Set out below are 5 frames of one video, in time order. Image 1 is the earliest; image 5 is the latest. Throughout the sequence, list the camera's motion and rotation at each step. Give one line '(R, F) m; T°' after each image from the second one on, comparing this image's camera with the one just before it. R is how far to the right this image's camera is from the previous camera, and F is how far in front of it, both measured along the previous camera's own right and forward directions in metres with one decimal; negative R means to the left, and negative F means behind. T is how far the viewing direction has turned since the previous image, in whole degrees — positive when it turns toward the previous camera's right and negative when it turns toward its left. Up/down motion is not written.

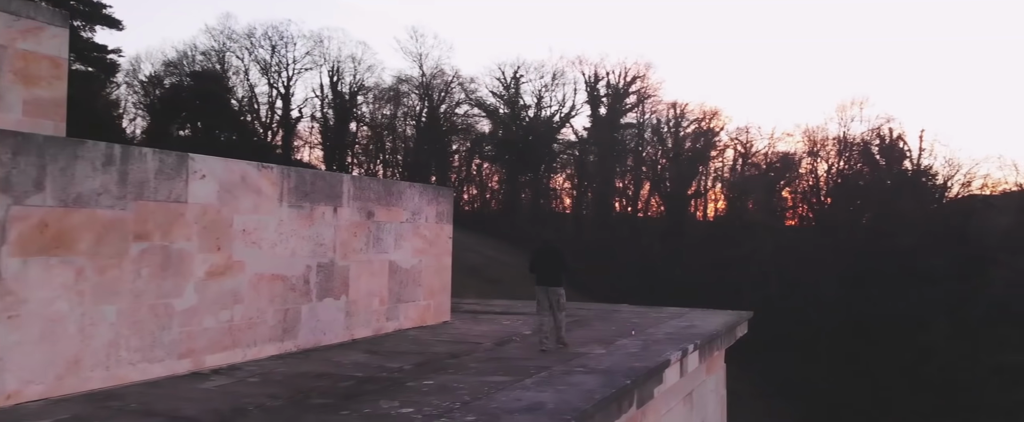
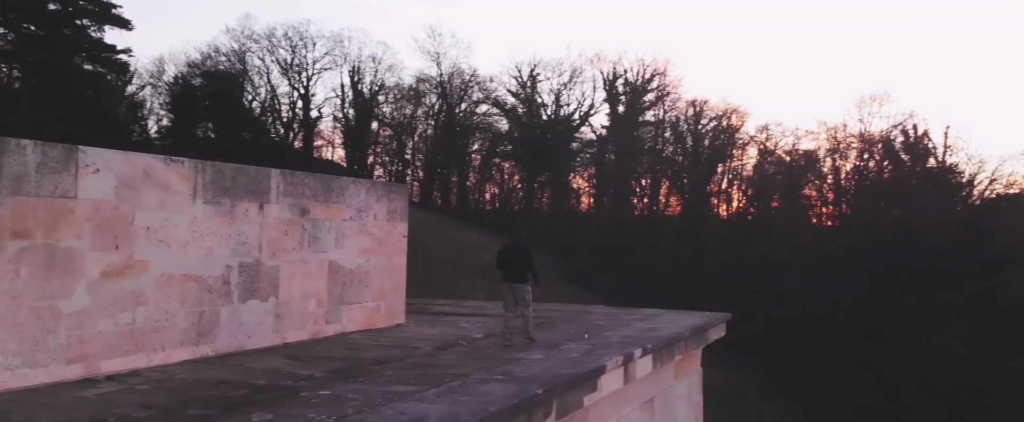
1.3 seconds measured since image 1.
(+1.0, +0.6) m; -2°
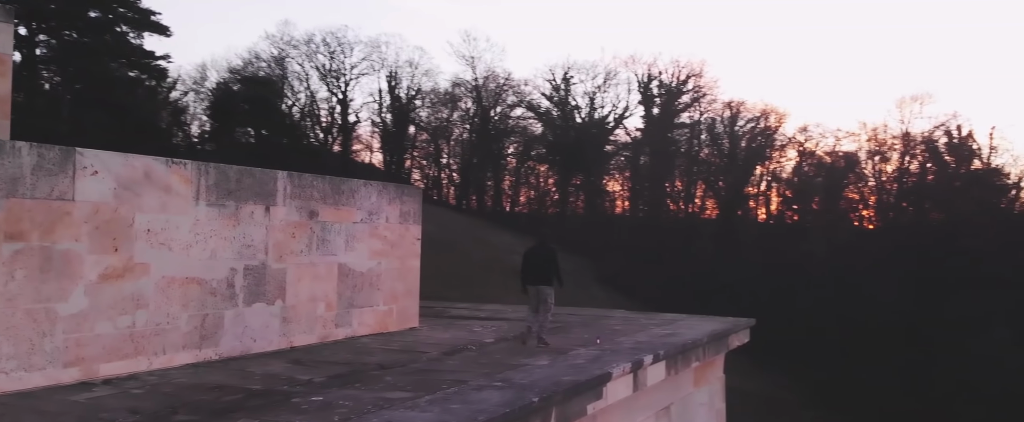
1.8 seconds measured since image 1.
(+0.3, +0.2) m; -3°
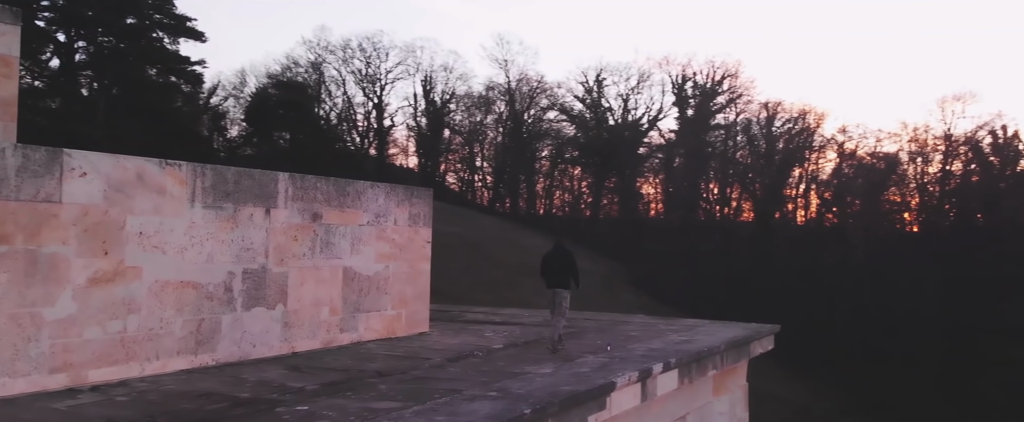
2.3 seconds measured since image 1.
(+0.3, +0.3) m; -2°
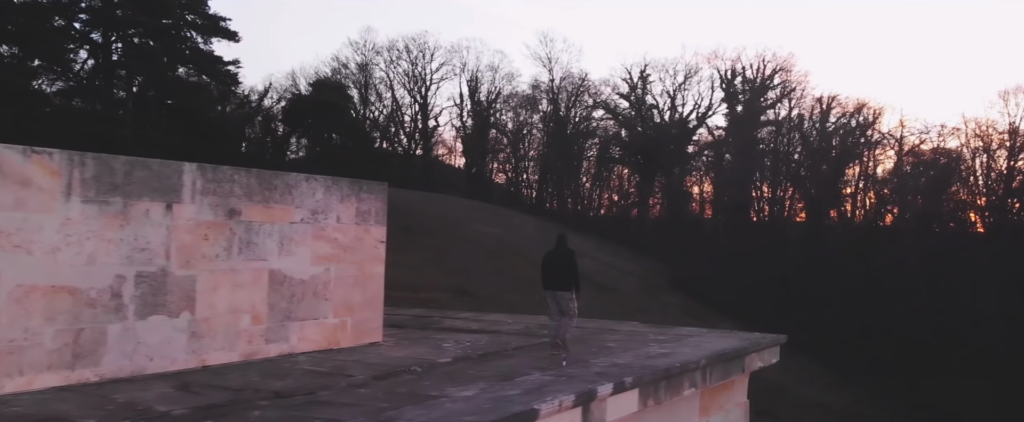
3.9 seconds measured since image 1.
(+1.2, +1.3) m; -4°
